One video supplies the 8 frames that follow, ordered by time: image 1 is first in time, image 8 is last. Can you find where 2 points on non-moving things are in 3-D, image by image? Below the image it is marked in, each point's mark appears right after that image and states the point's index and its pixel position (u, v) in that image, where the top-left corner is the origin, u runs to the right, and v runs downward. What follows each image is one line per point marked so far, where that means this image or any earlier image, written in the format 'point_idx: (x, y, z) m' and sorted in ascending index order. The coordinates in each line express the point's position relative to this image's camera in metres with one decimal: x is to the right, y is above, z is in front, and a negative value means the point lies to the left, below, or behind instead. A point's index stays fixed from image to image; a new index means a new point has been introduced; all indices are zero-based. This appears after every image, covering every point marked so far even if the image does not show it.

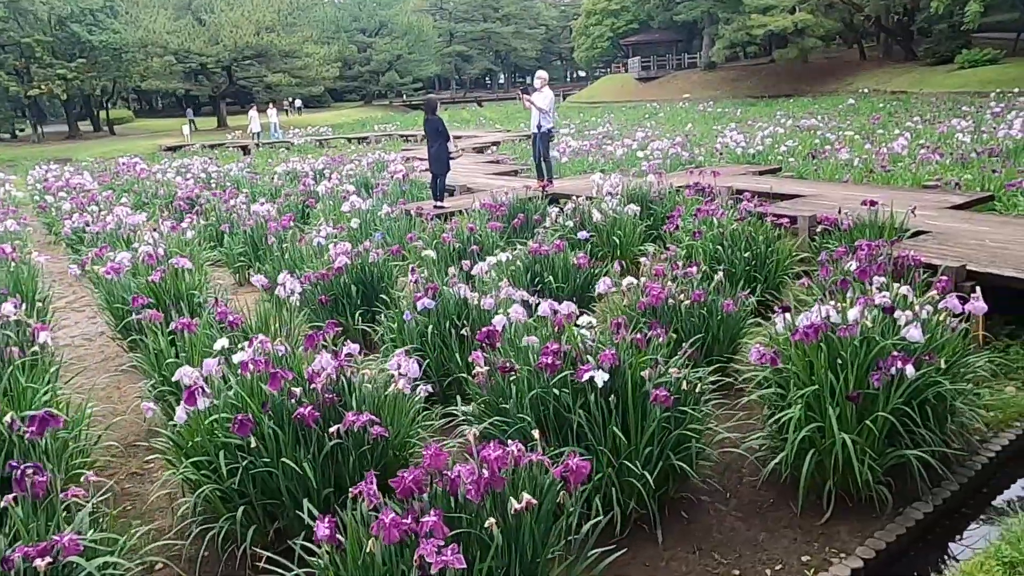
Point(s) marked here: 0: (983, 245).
0: (+3.0, +0.3, +4.9) m
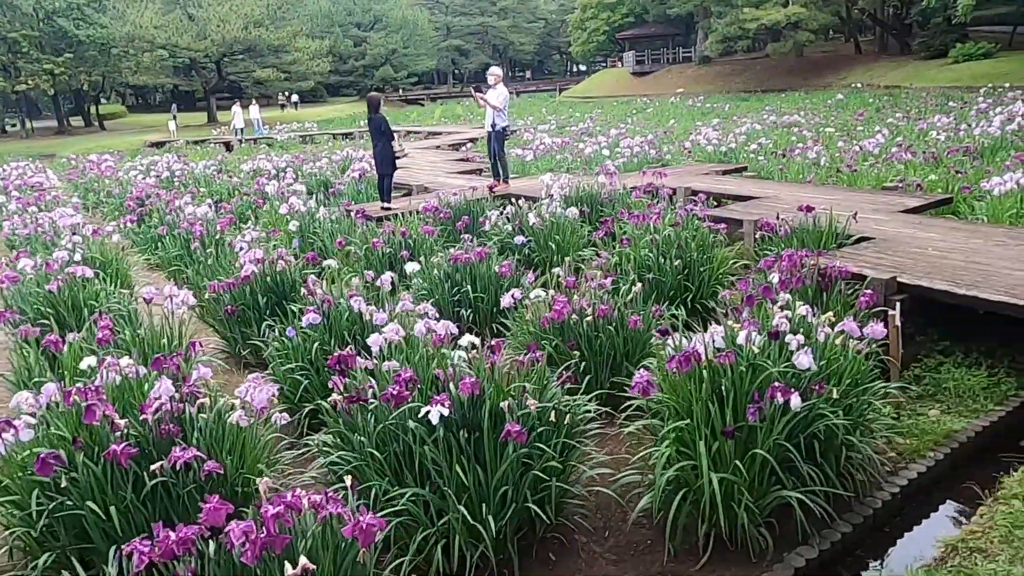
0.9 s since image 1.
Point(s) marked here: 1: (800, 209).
0: (+2.5, +0.2, +4.6) m
1: (+1.9, +0.5, +5.2) m
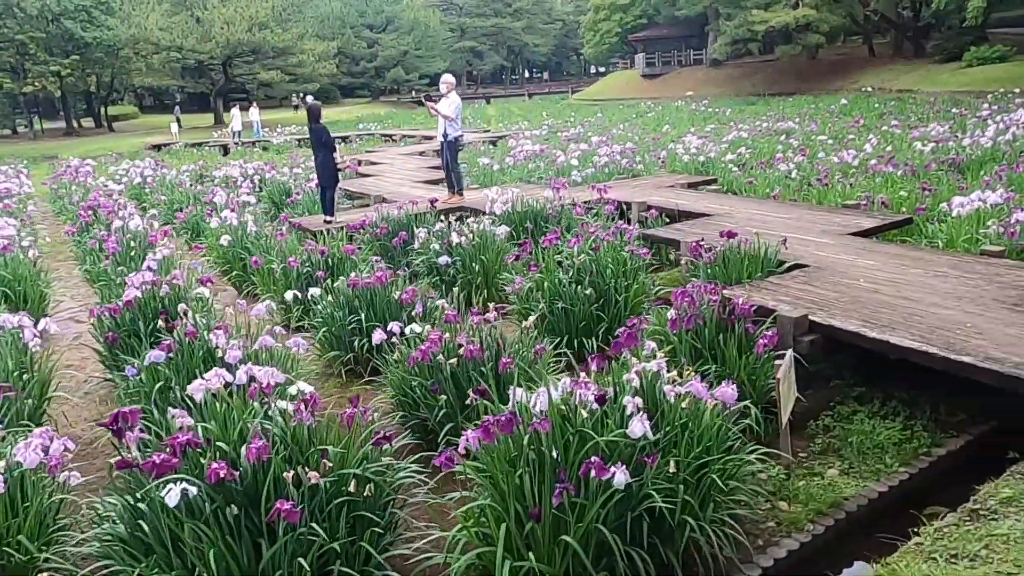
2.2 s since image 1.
0: (+1.9, 0.0, +4.2) m
1: (+1.3, +0.3, +4.8) m
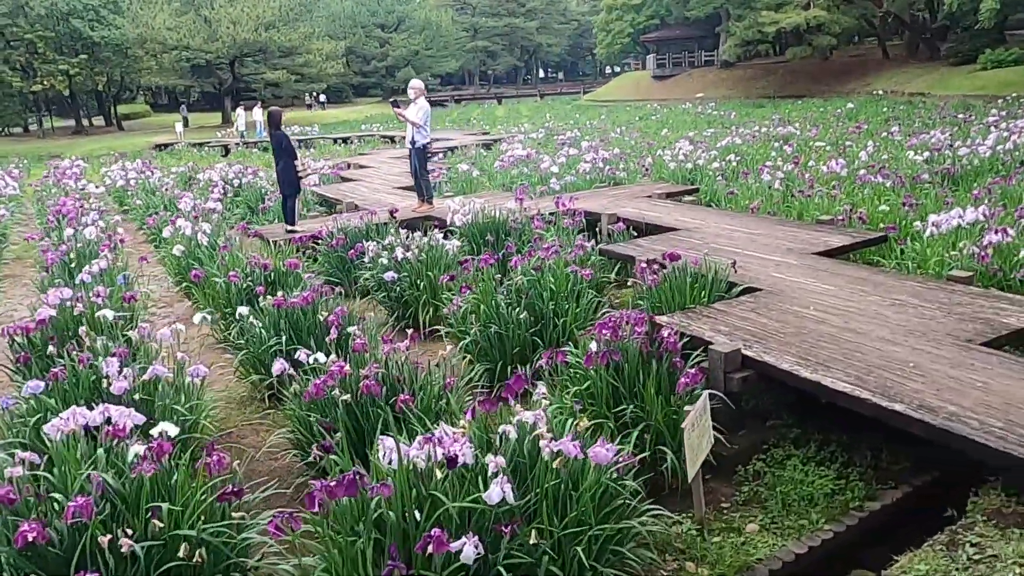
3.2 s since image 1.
0: (+1.5, -0.1, +3.9) m
1: (+0.9, +0.2, +4.5) m
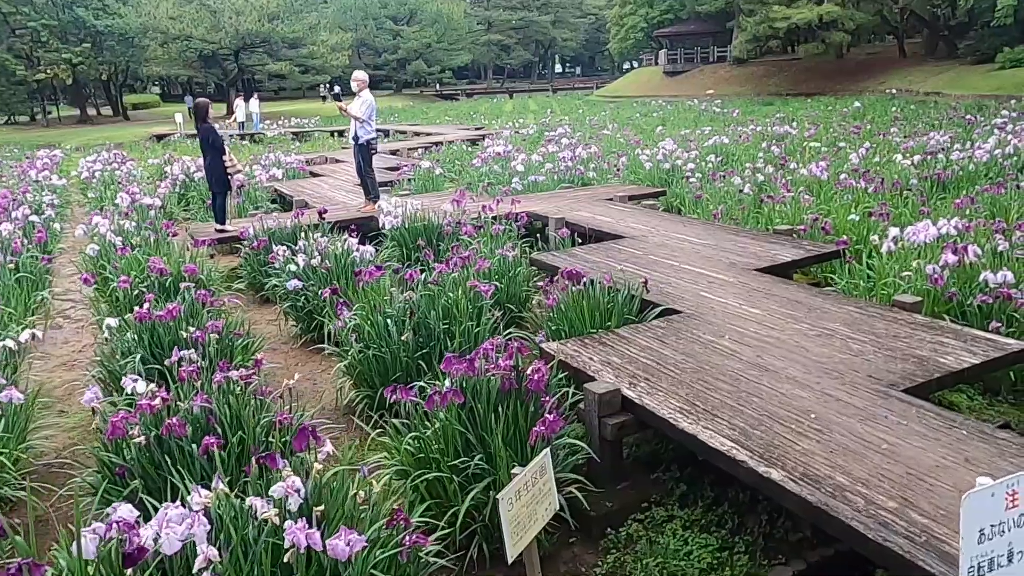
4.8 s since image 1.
0: (+0.9, -0.3, +3.4) m
1: (+0.3, +0.1, +4.0) m
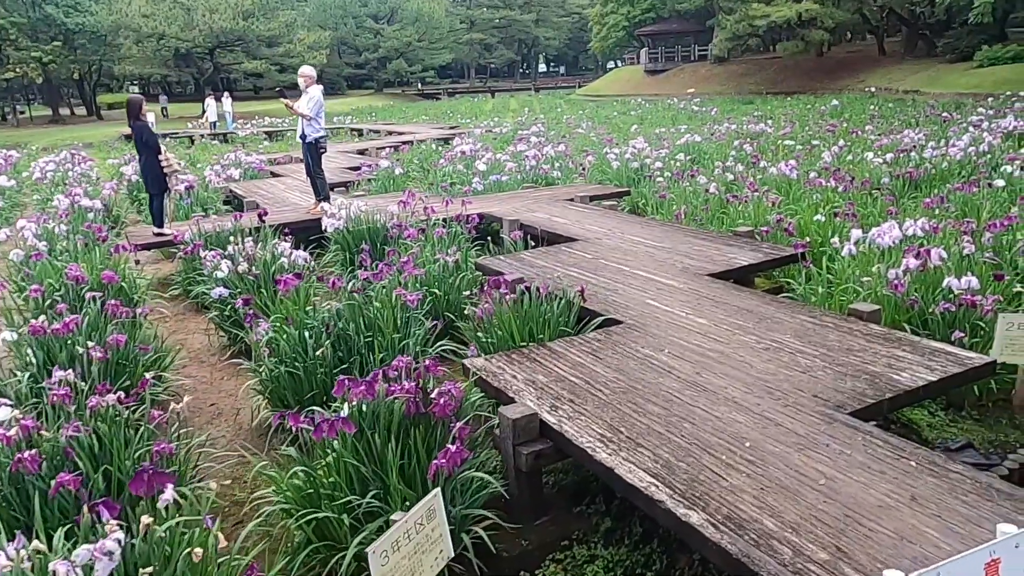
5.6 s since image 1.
0: (+0.6, -0.3, +3.1) m
1: (0.0, 0.0, +3.7) m
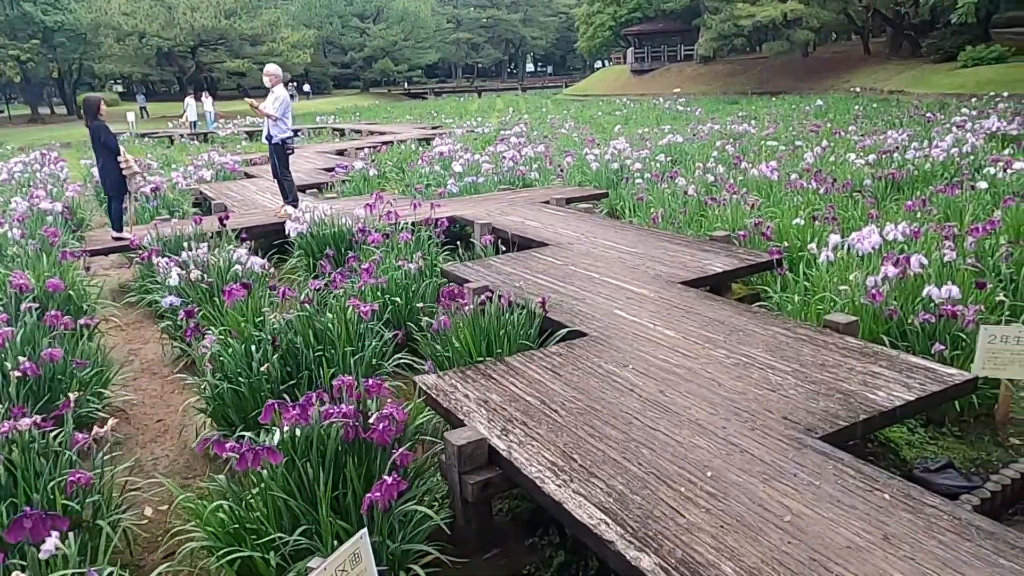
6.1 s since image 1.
0: (+0.4, -0.3, +2.9) m
1: (-0.2, 0.0, +3.5) m
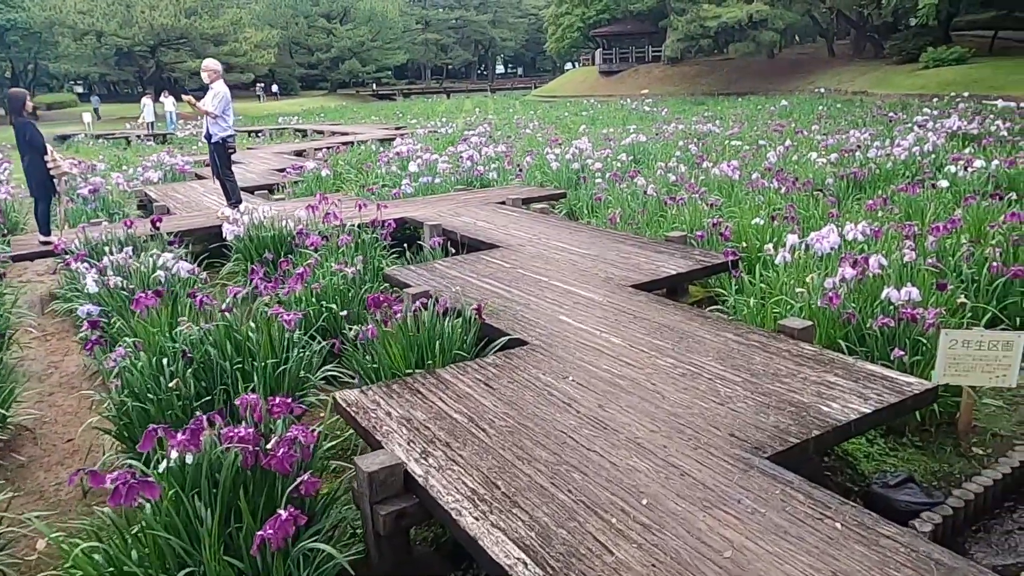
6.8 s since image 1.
0: (+0.1, -0.4, +2.7) m
1: (-0.5, -0.1, +3.3) m
